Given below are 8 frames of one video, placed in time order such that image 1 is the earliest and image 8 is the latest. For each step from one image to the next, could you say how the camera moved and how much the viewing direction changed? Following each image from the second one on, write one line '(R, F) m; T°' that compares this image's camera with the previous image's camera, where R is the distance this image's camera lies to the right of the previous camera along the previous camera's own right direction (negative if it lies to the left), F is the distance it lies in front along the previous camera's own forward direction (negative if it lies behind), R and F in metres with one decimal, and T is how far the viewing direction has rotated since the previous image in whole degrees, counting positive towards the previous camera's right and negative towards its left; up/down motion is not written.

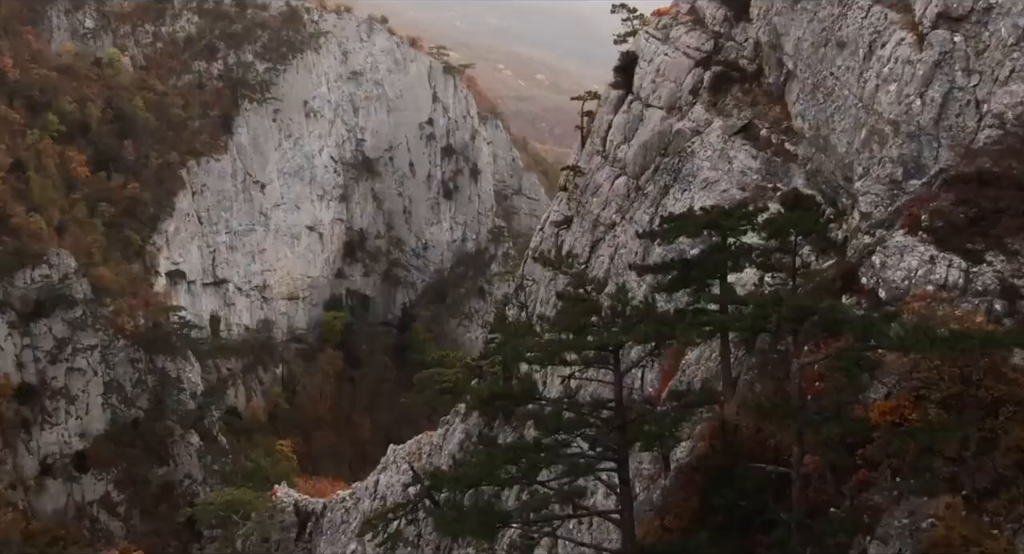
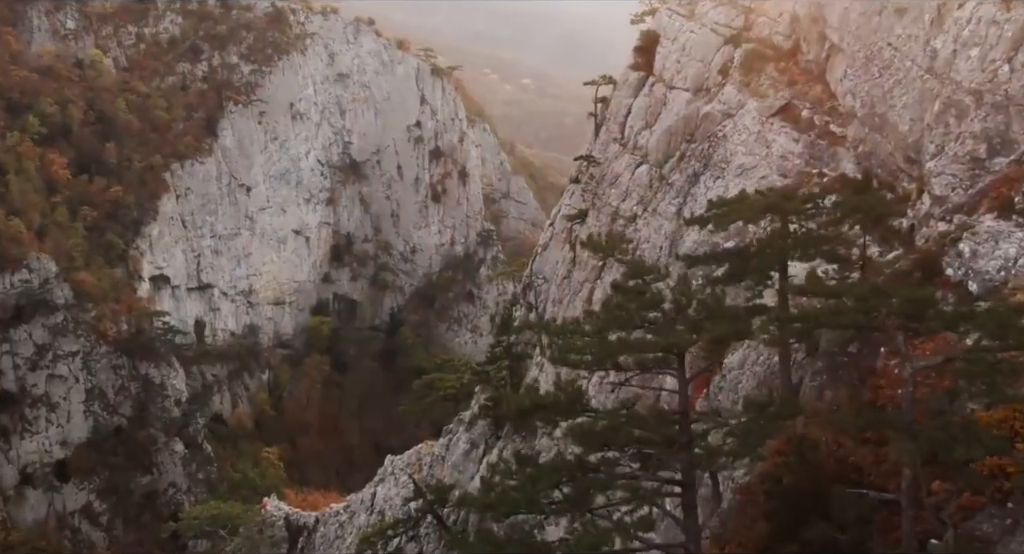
(-0.2, +0.6) m; +1°
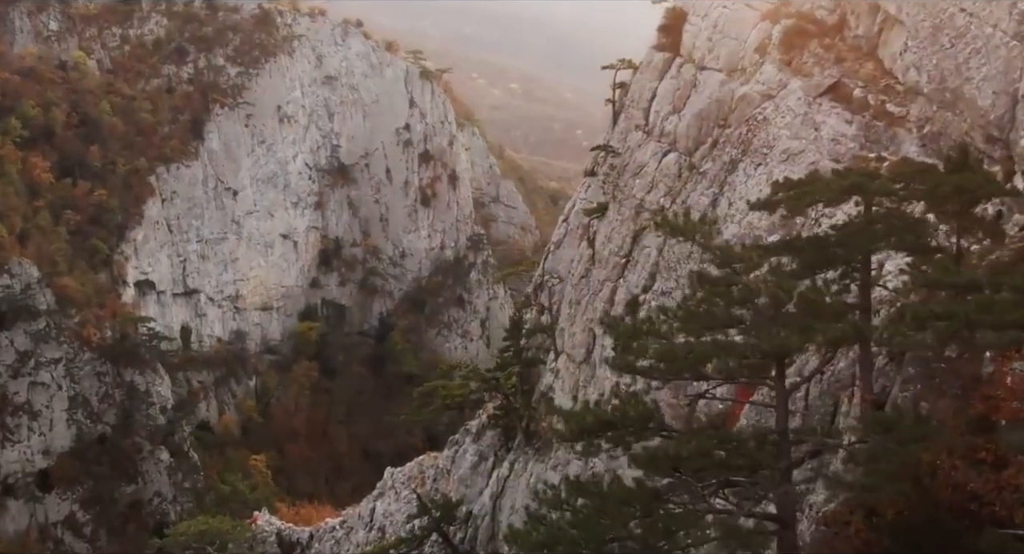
(-0.2, +0.5) m; +1°
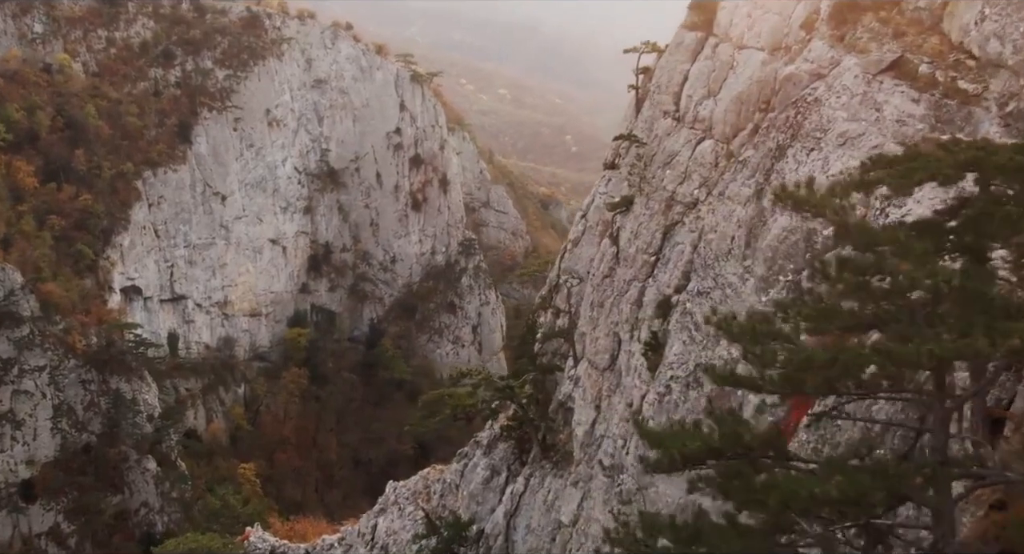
(-0.2, +0.5) m; +1°
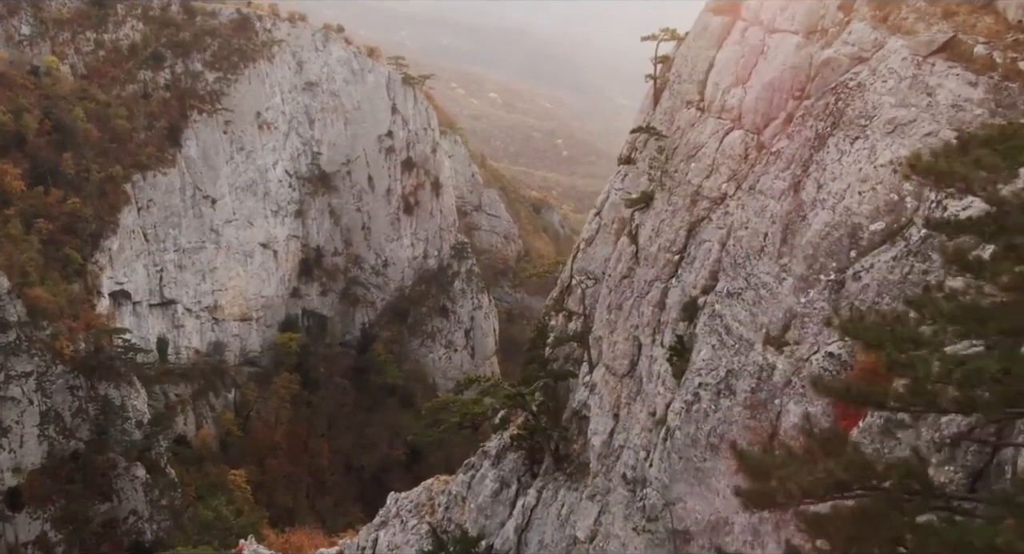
(-0.1, +0.4) m; +1°
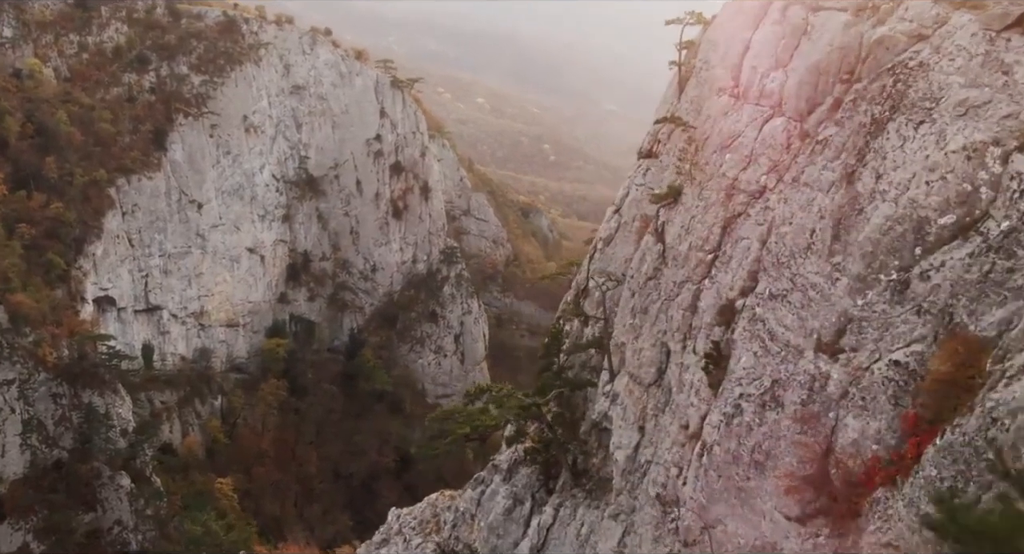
(-0.2, +0.4) m; +1°
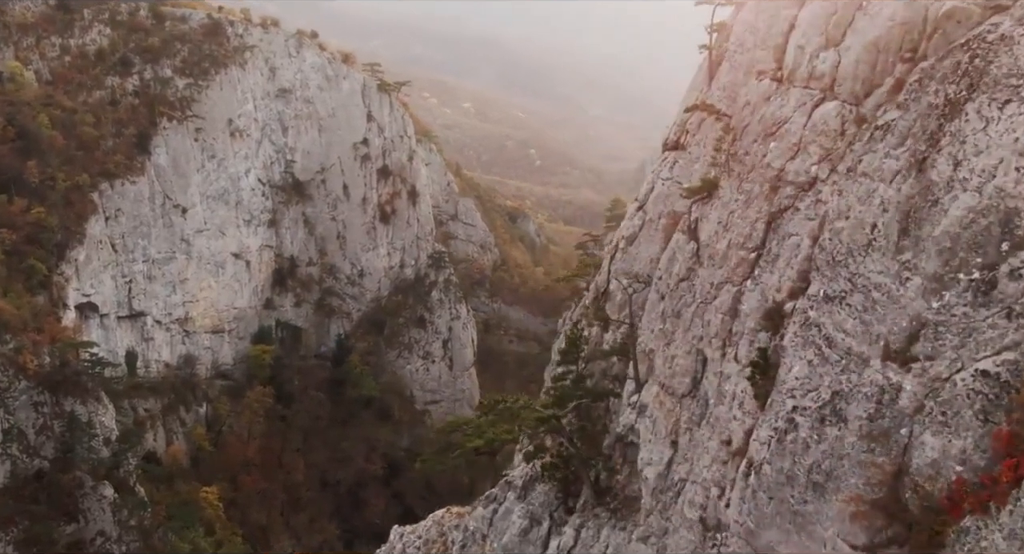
(-0.2, +0.5) m; +1°
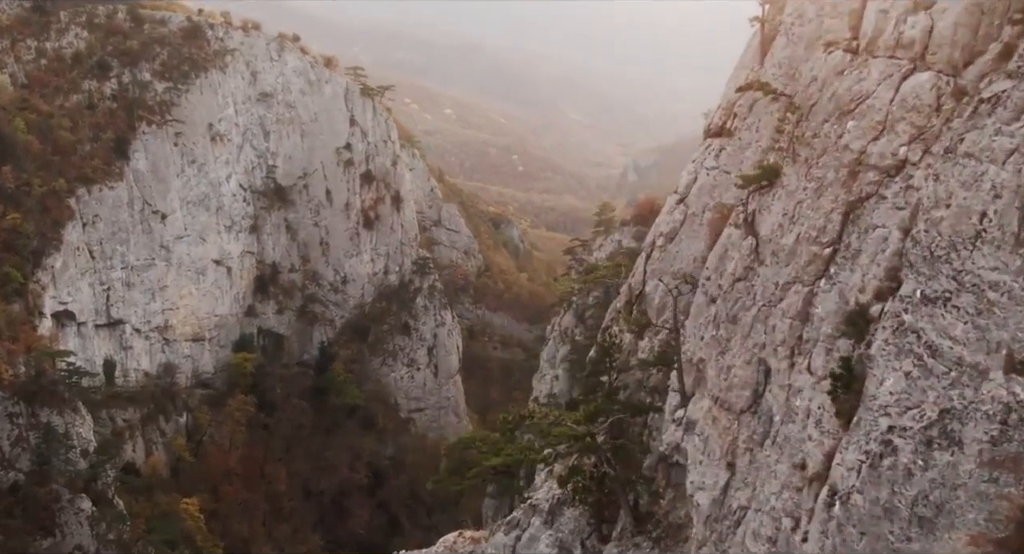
(-0.2, +0.6) m; +1°
